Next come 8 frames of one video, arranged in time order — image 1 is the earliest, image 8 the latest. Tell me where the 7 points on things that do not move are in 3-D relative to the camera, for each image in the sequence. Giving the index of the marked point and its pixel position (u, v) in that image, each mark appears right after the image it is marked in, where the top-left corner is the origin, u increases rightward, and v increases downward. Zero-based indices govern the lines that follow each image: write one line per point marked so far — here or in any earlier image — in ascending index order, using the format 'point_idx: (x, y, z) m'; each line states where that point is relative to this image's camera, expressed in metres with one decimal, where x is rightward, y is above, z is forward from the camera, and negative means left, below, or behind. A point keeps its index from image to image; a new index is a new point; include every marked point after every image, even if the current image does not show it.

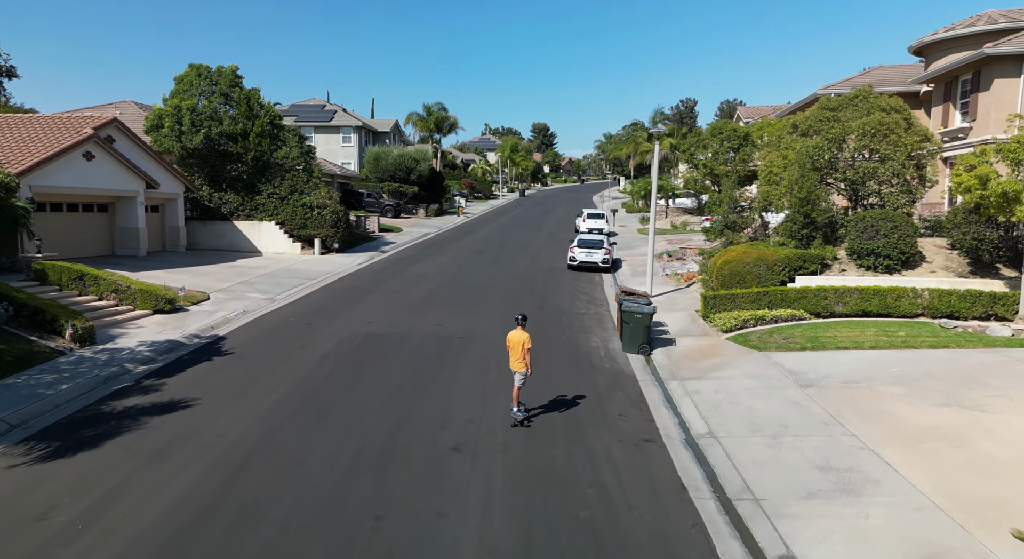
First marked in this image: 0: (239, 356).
0: (-5.6, -1.5, +13.6) m
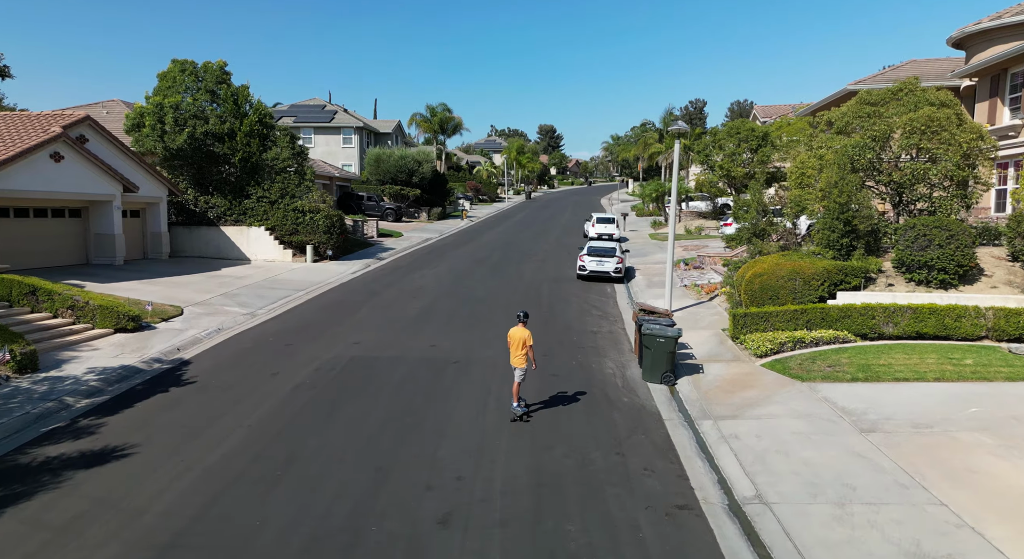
0: (-5.5, -1.9, +11.9) m
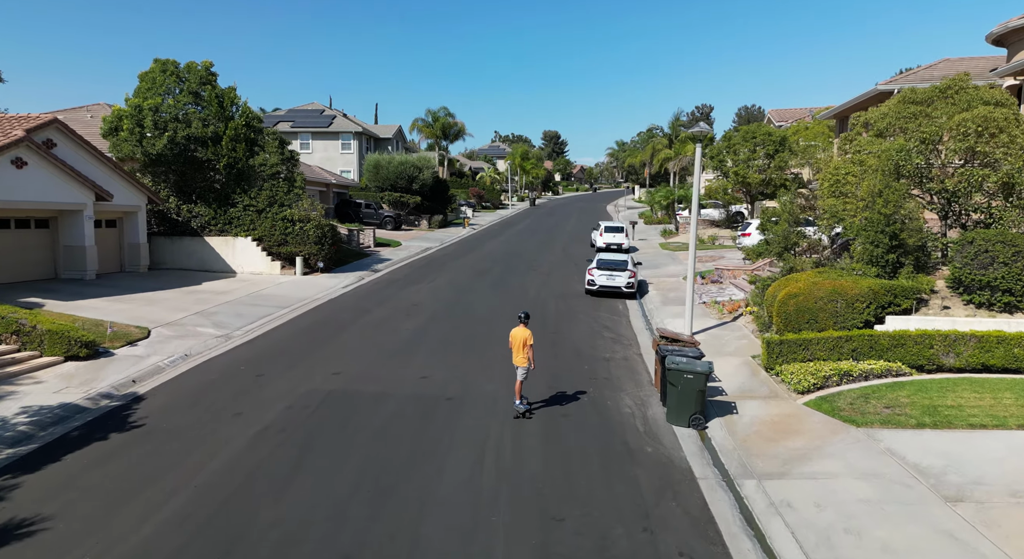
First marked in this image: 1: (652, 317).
0: (-5.5, -2.3, +10.1) m
1: (+3.8, -1.1, +18.2) m
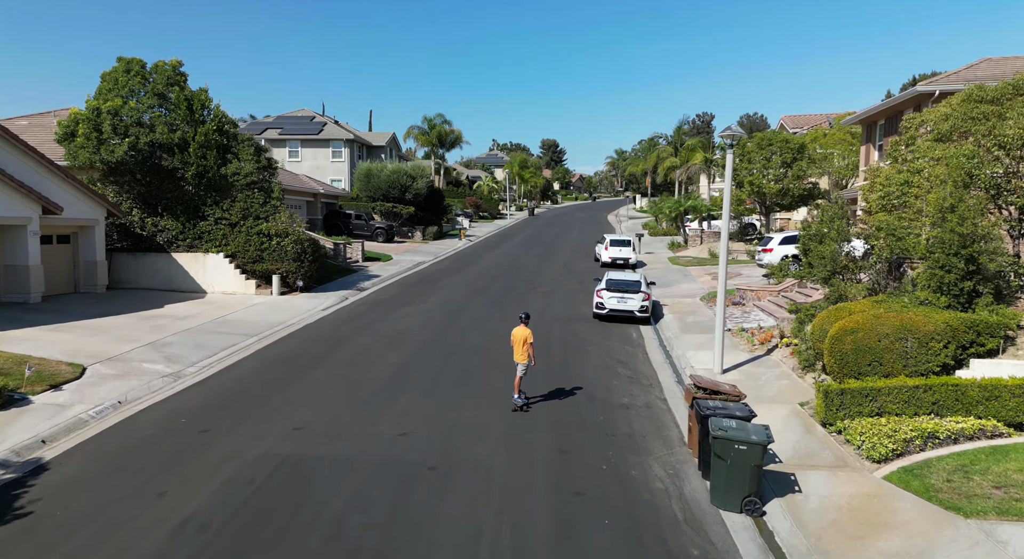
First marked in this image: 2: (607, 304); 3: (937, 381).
0: (-5.5, -2.8, +7.7) m
1: (+3.8, -1.7, +15.9) m
2: (+2.7, -0.7, +18.8) m
3: (+6.3, -1.5, +9.9) m
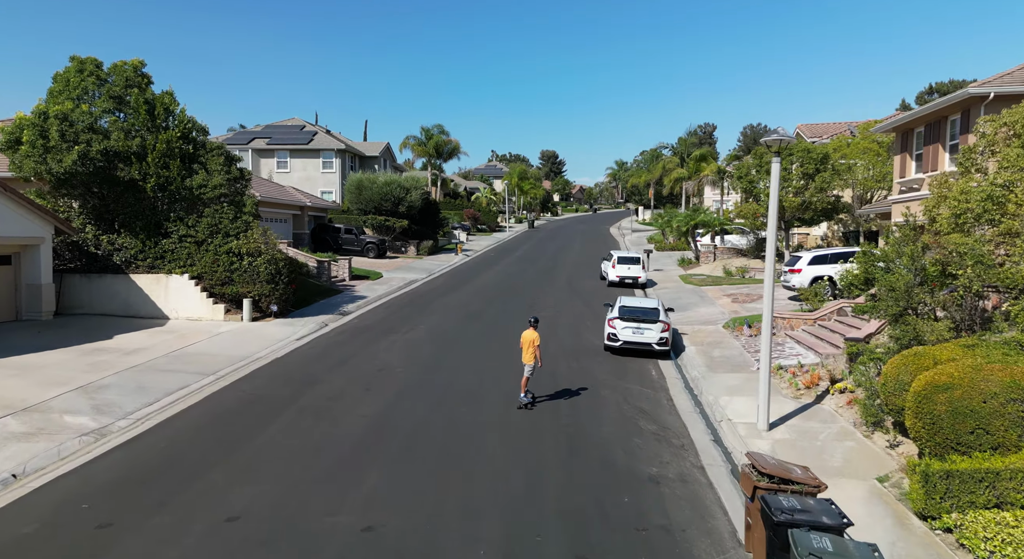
0: (-5.5, -3.3, +5.3) m
1: (+3.8, -2.3, +13.4) m
2: (+2.7, -1.4, +16.4) m
3: (+6.3, -2.0, +7.4) m
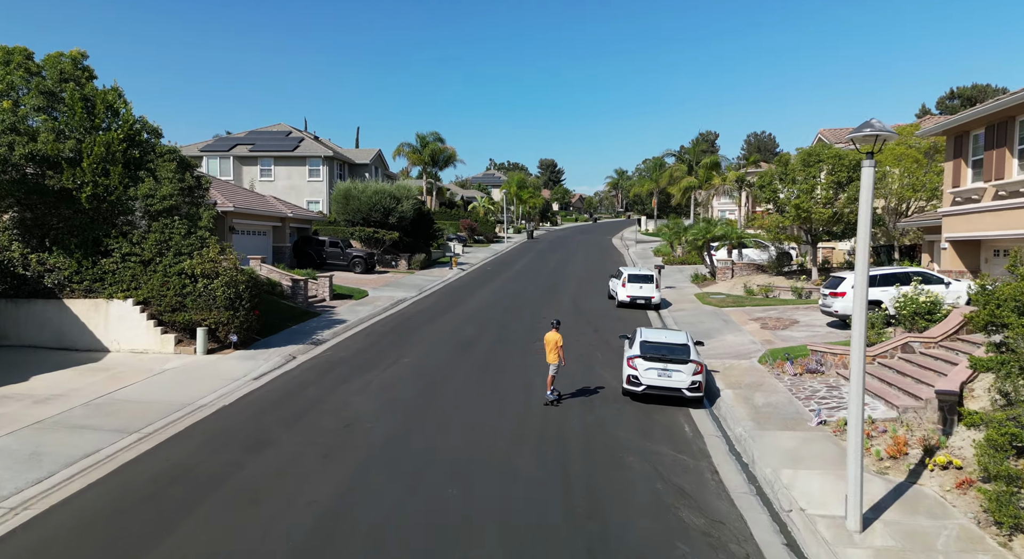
0: (-5.5, -3.7, +2.3) m
1: (+3.8, -2.9, +10.5) m
2: (+2.7, -2.0, +13.5) m
3: (+6.3, -2.5, +4.5) m
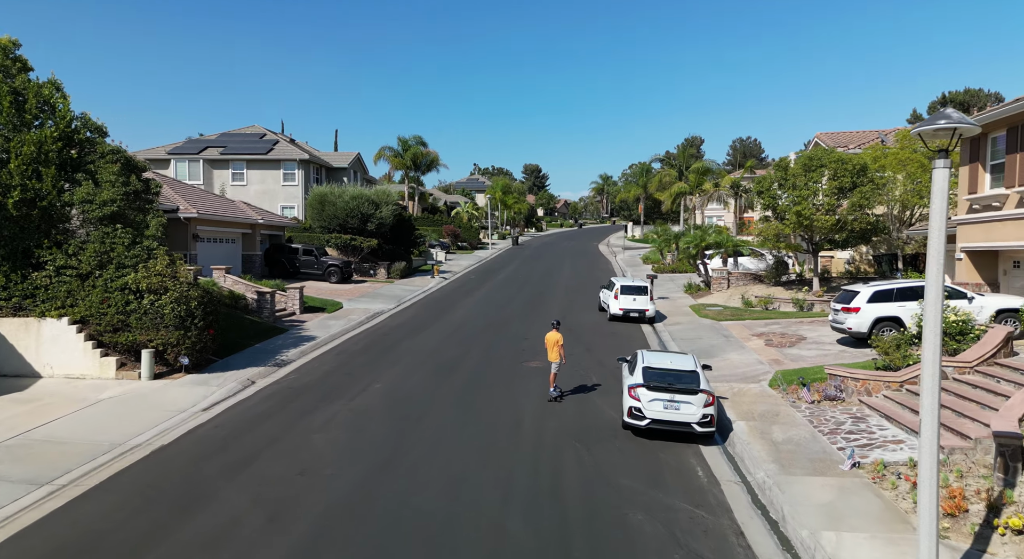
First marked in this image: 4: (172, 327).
0: (-5.5, -4.0, +0.4) m
1: (+3.6, -3.2, +8.8) m
2: (+2.4, -2.3, +11.8) m
3: (+6.2, -2.8, +2.9) m
4: (-7.9, -1.1, +15.4) m
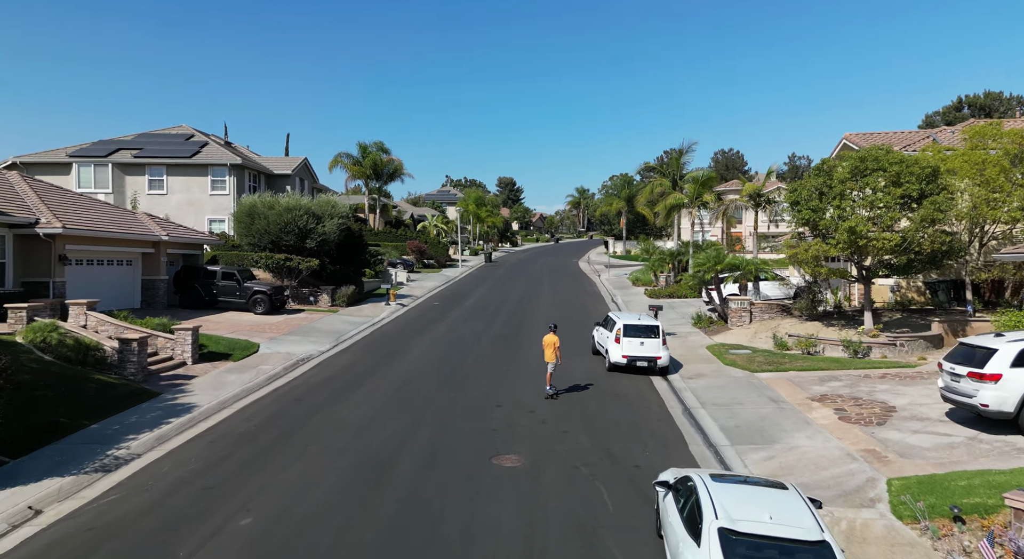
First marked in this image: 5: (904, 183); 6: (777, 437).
0: (-5.5, -4.5, -6.0) m
1: (+3.3, -3.9, +2.8) m
2: (+2.0, -3.1, +5.7) m
3: (+6.1, -3.4, -3.0) m
4: (-8.4, -2.0, +9.0) m
5: (+11.1, +2.7, +18.9) m
6: (+5.1, -3.0, +12.9) m
